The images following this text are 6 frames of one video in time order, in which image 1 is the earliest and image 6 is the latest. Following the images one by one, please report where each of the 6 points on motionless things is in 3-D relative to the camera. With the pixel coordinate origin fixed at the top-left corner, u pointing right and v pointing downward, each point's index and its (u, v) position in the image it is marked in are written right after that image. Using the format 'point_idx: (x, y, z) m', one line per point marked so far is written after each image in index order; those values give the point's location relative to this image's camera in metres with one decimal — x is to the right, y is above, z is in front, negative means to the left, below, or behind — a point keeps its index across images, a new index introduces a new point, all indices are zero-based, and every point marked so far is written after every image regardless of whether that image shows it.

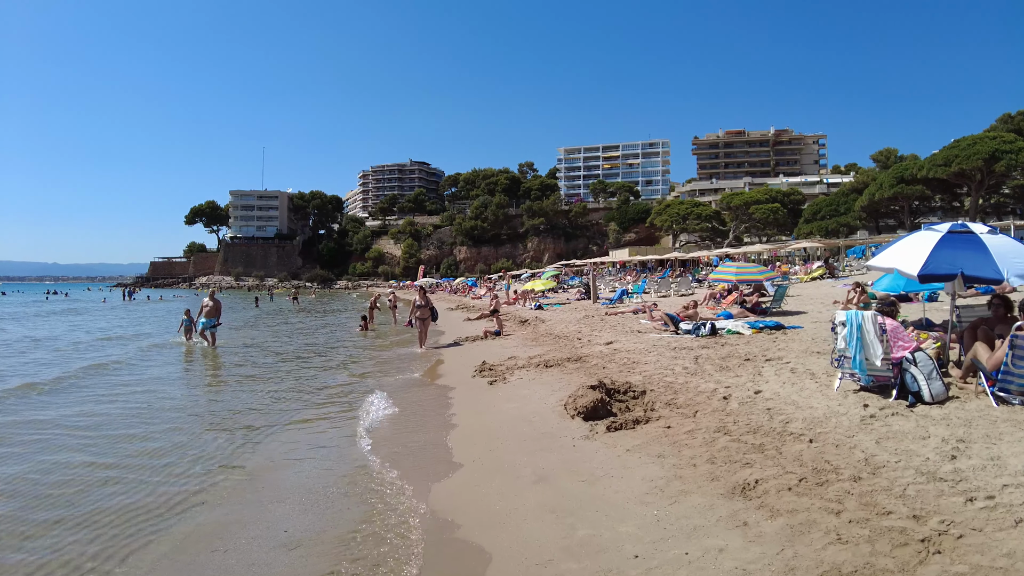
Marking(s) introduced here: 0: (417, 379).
0: (-1.7, -1.6, +9.2) m
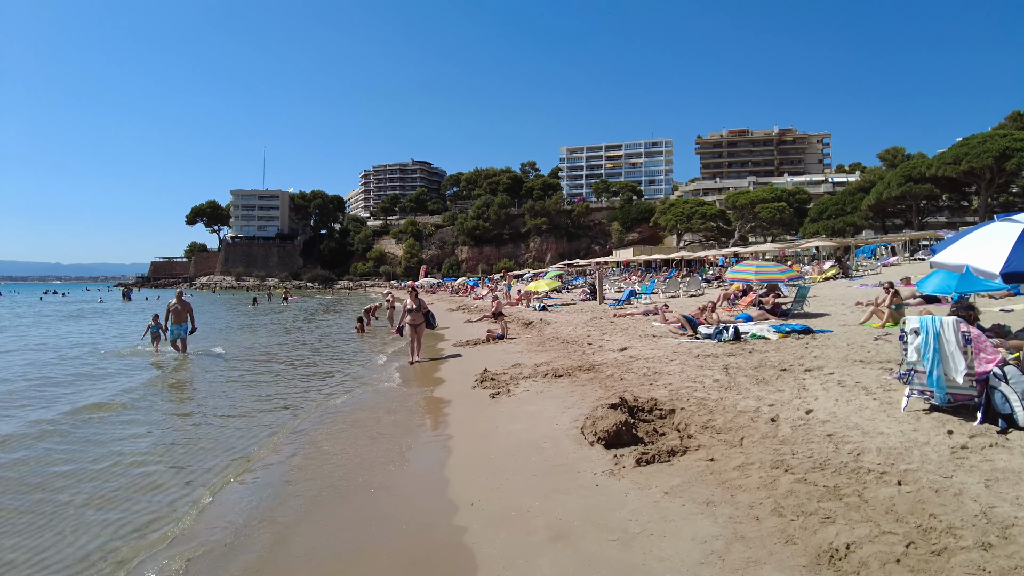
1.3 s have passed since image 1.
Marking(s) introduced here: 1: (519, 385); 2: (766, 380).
0: (-1.6, -1.6, +8.2) m
1: (+0.1, -1.4, +7.8) m
2: (+3.3, -1.2, +6.9) m
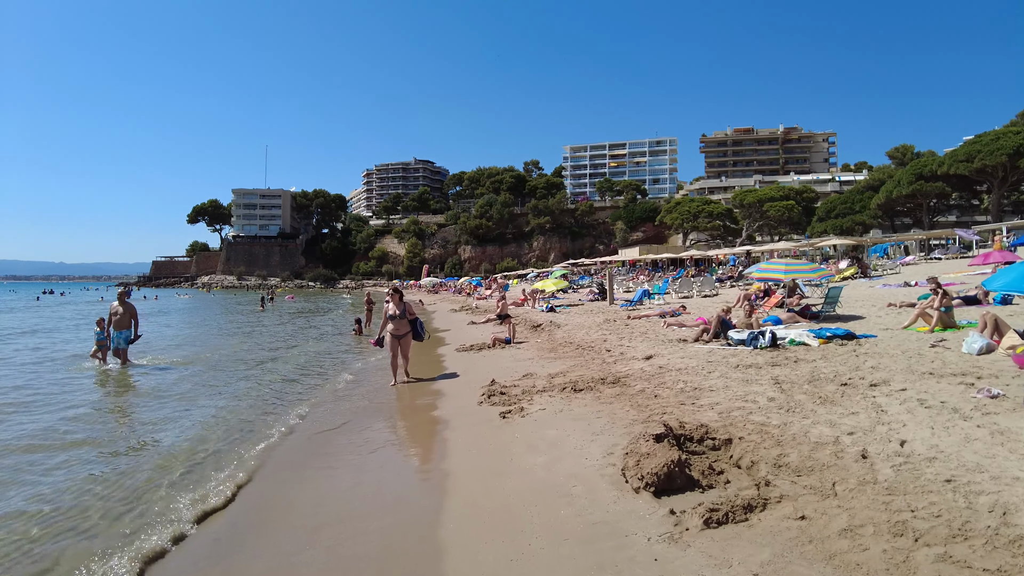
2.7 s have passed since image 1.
0: (-1.4, -1.6, +7.2) m
1: (+0.2, -1.4, +6.7) m
2: (+3.5, -1.2, +5.8) m
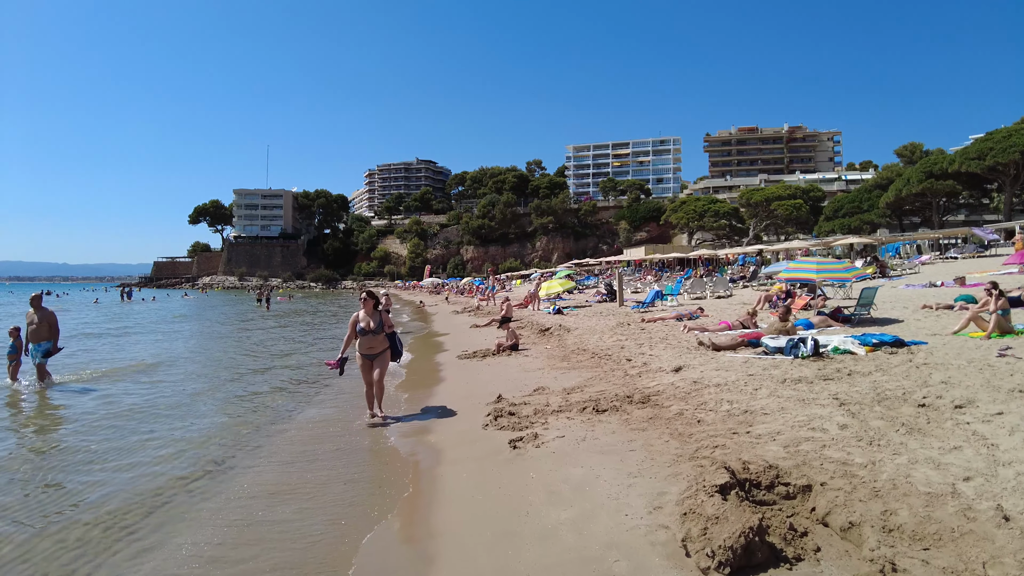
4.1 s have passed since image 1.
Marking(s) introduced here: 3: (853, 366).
0: (-1.3, -1.6, +6.1) m
1: (+0.4, -1.4, +5.6) m
2: (+3.6, -1.2, +4.7) m
3: (+4.8, -1.1, +7.5) m
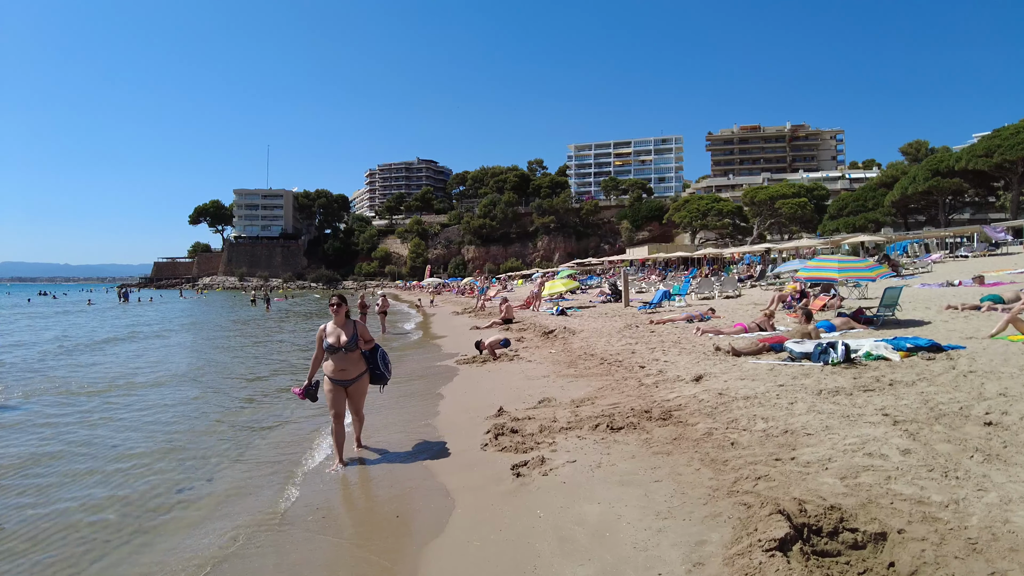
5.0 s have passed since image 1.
0: (-1.3, -1.7, +5.4) m
1: (+0.4, -1.4, +4.9) m
2: (+3.6, -1.2, +4.0) m
3: (+4.8, -1.1, +6.8) m
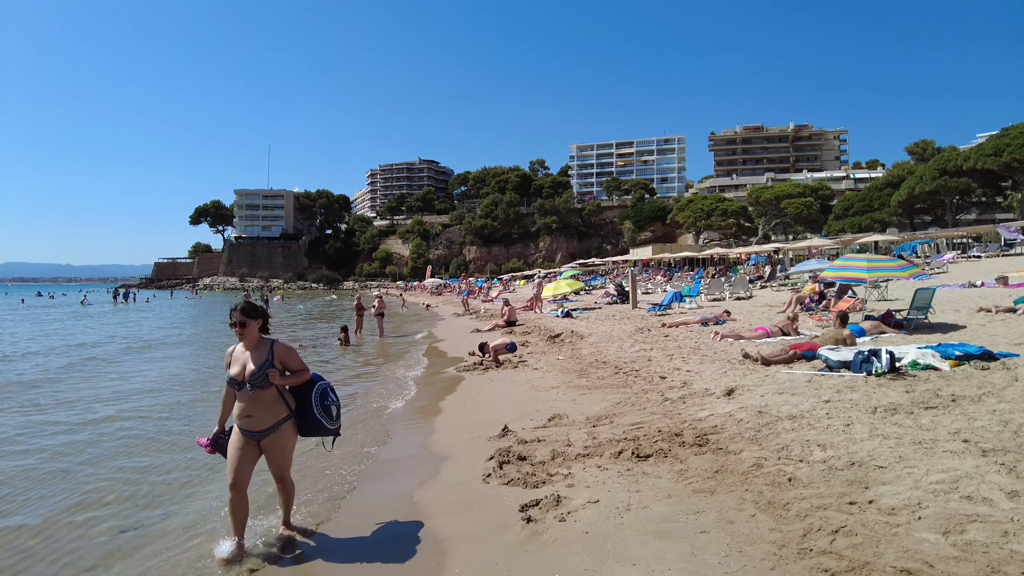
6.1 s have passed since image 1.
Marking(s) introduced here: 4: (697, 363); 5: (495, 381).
0: (-1.2, -1.7, +4.6) m
1: (+0.5, -1.5, +4.1) m
2: (+3.7, -1.2, +3.2) m
3: (+4.9, -1.1, +6.0) m
4: (+2.7, -1.1, +7.8) m
5: (-0.3, -1.4, +8.3) m
